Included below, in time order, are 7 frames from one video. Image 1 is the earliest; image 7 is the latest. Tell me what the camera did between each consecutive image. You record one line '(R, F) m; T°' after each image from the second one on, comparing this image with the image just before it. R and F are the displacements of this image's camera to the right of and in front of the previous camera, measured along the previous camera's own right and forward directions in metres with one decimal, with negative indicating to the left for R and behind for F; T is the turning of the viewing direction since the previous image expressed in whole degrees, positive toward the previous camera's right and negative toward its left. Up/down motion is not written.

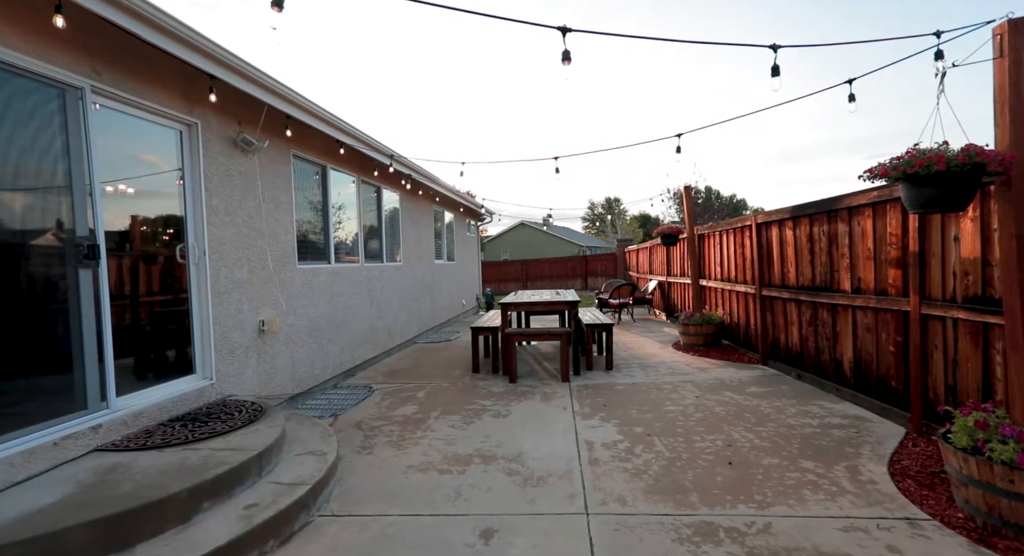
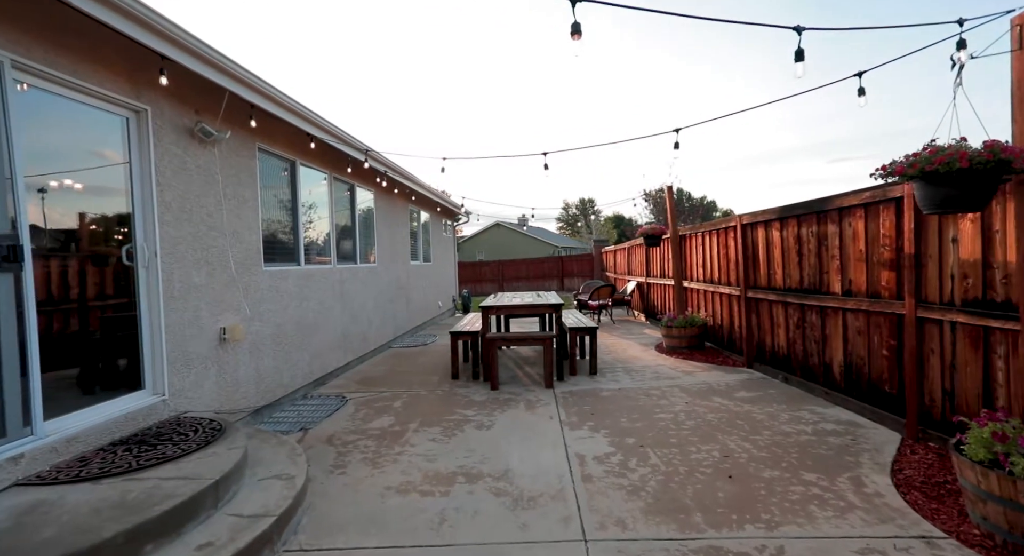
(-0.1, +0.2) m; +3°
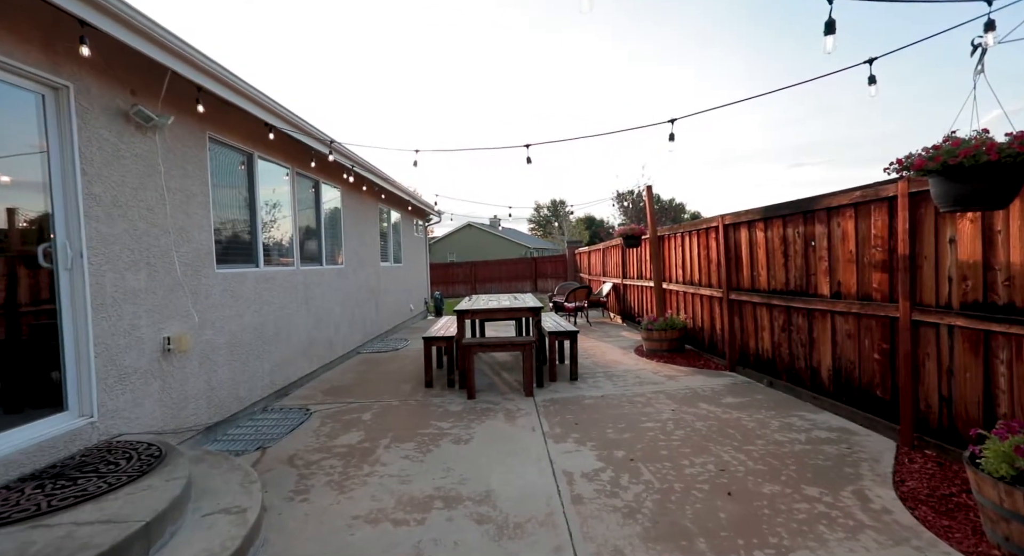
(-0.1, +0.2) m; +3°
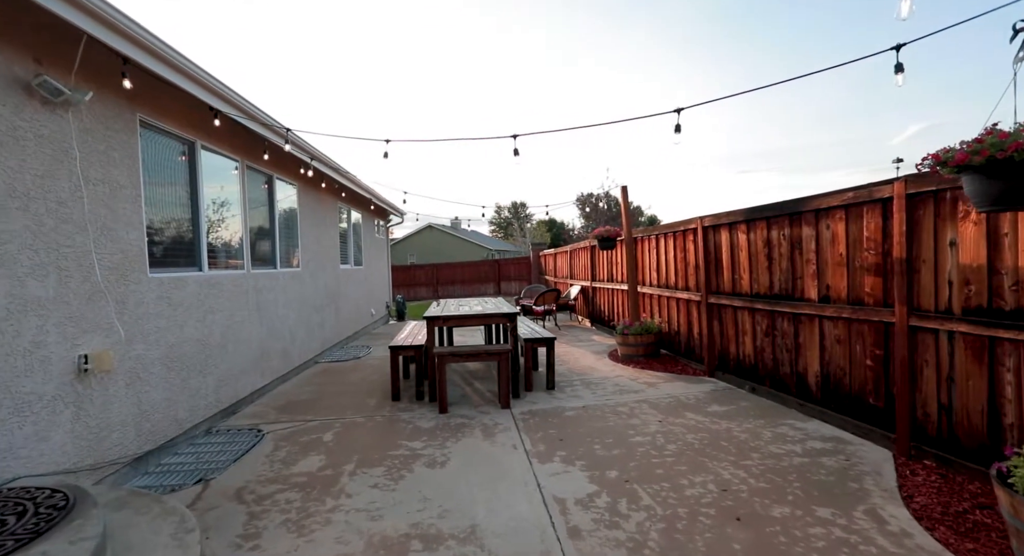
(-0.1, +0.3) m; +5°
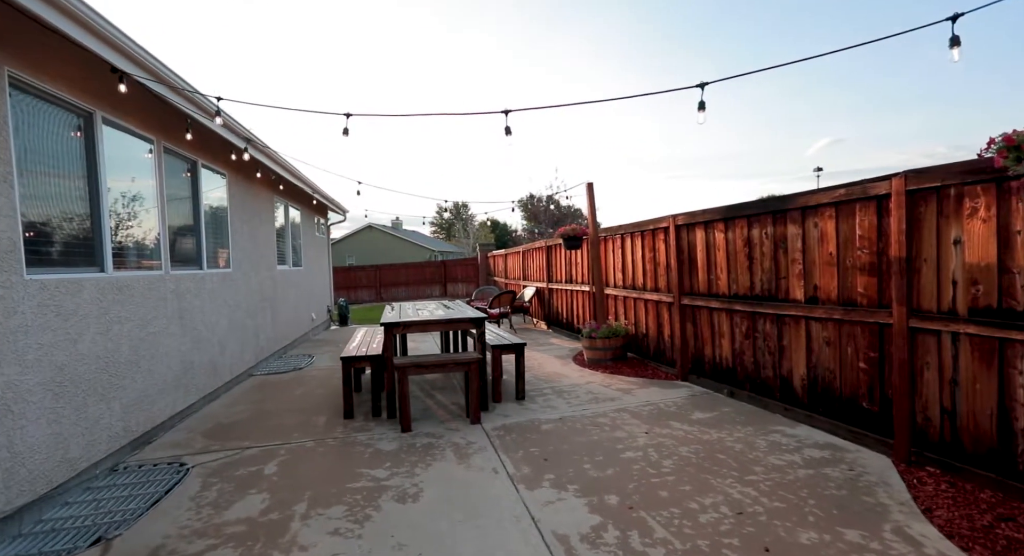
(-0.2, +0.4) m; +7°
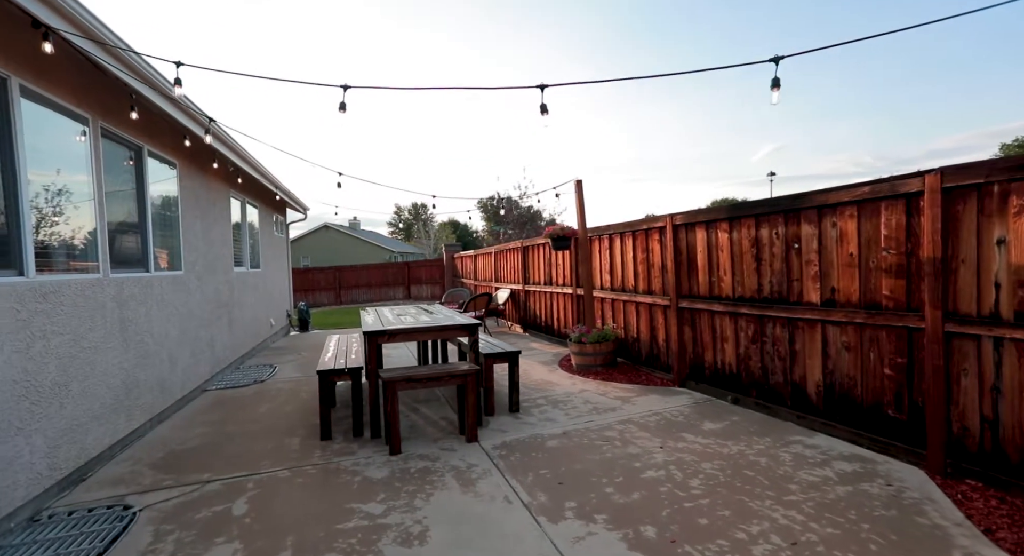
(-0.3, +0.3) m; +5°
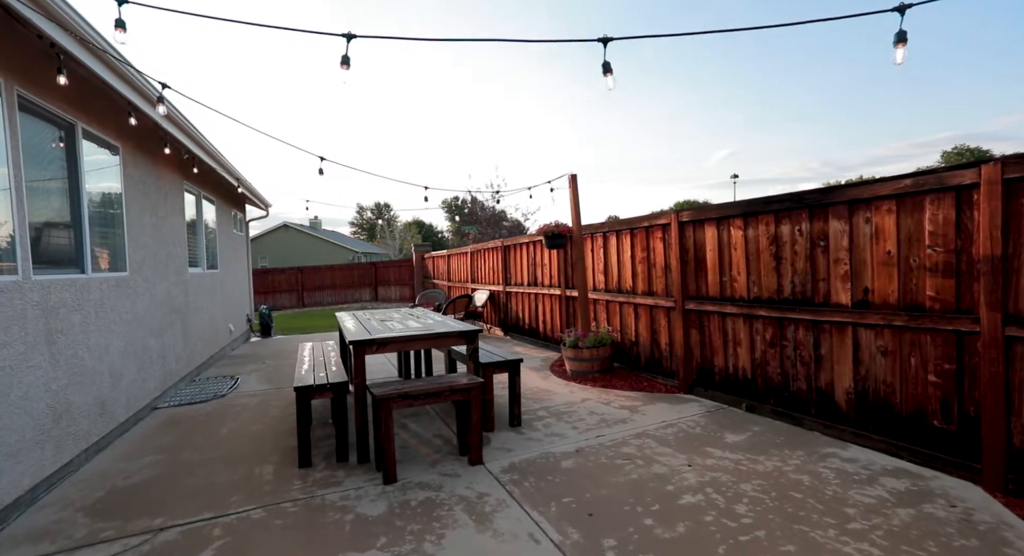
(-0.3, +0.4) m; +4°
